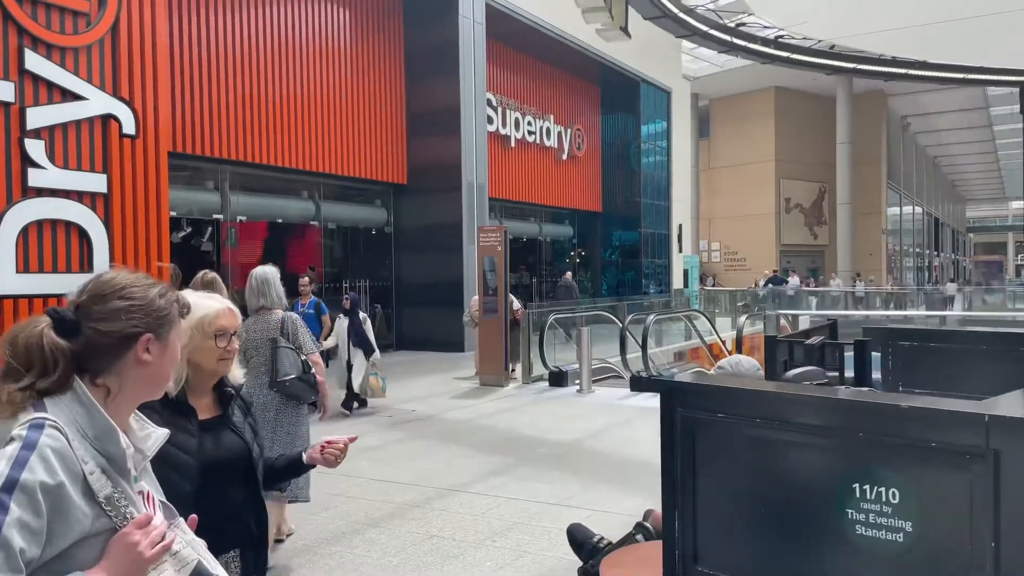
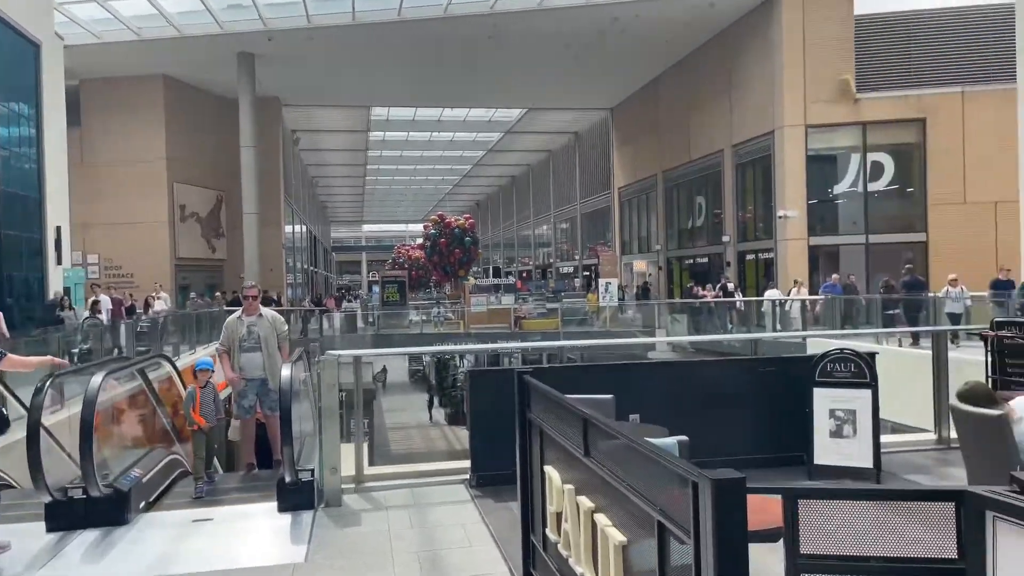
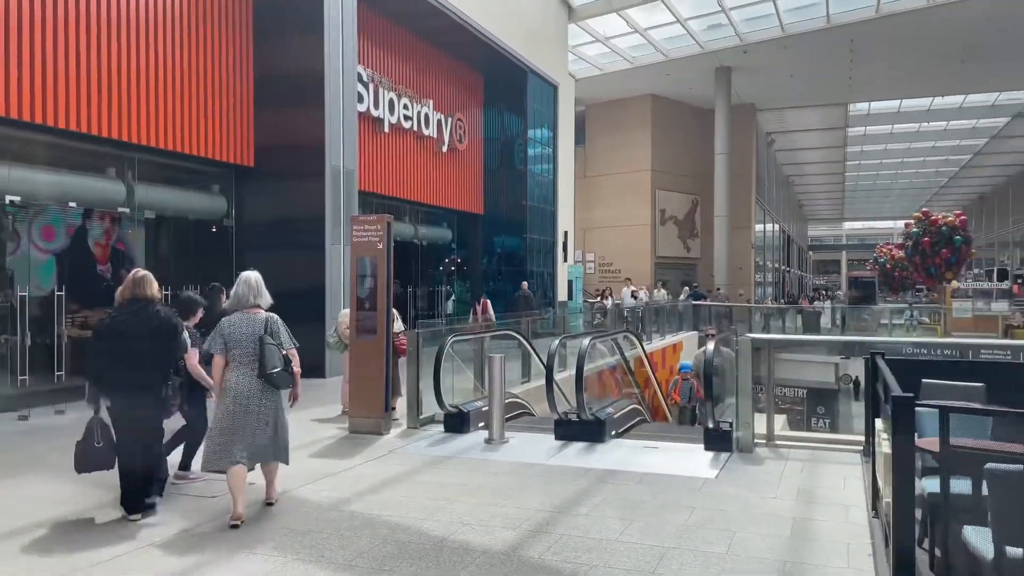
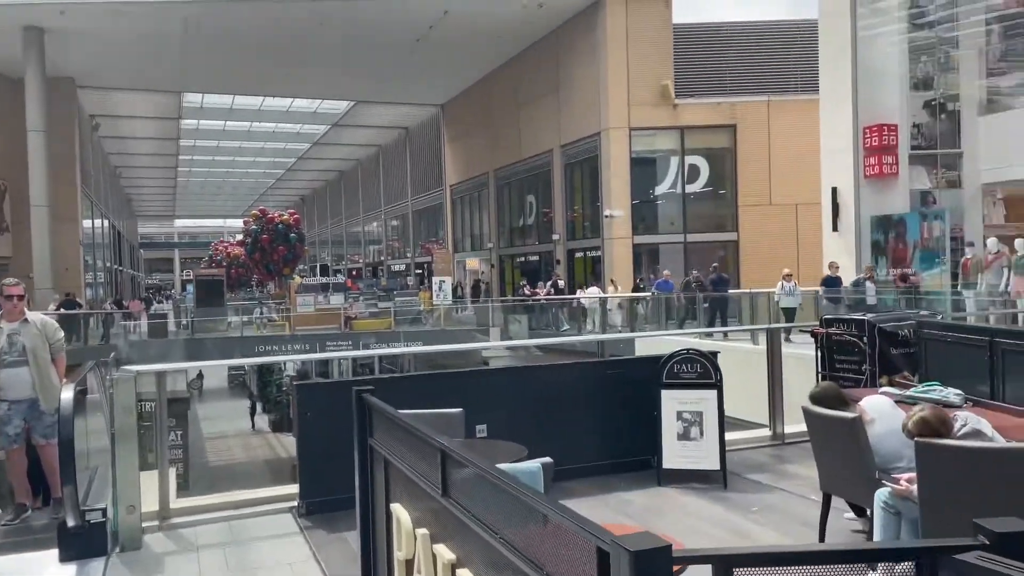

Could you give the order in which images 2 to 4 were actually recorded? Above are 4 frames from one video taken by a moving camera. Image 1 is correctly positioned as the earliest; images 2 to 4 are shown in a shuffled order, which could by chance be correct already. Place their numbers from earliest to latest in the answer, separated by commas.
3, 2, 4
